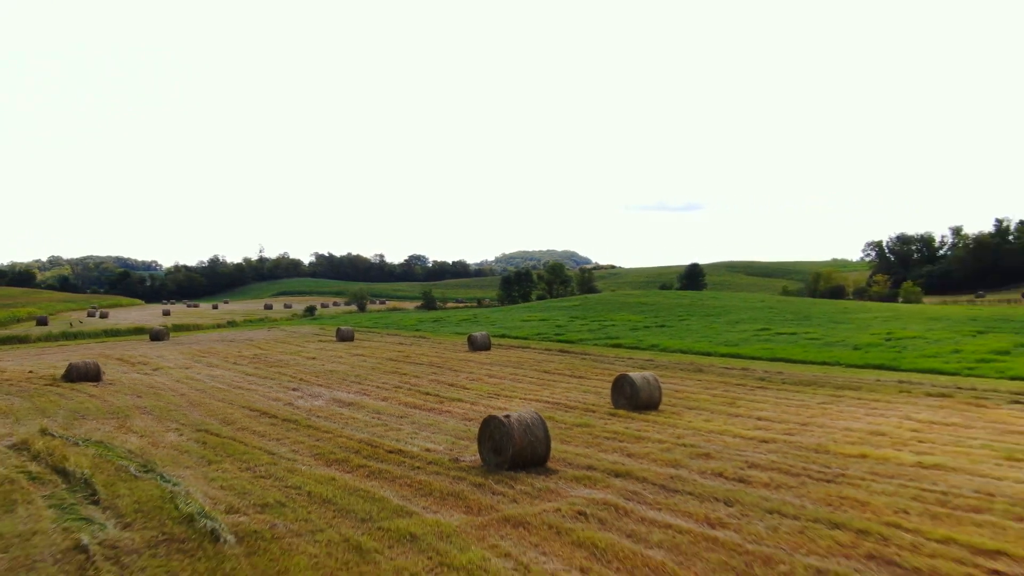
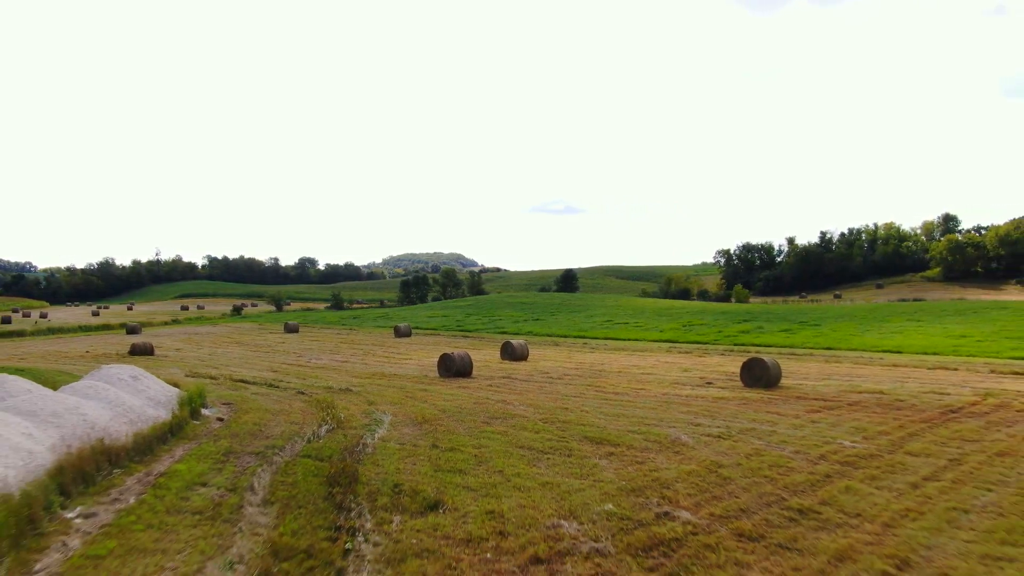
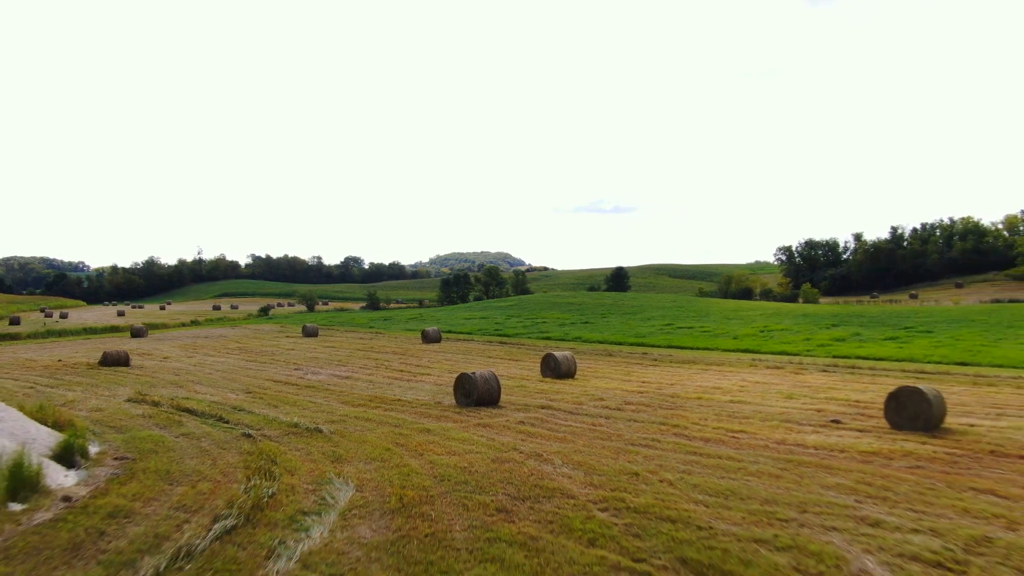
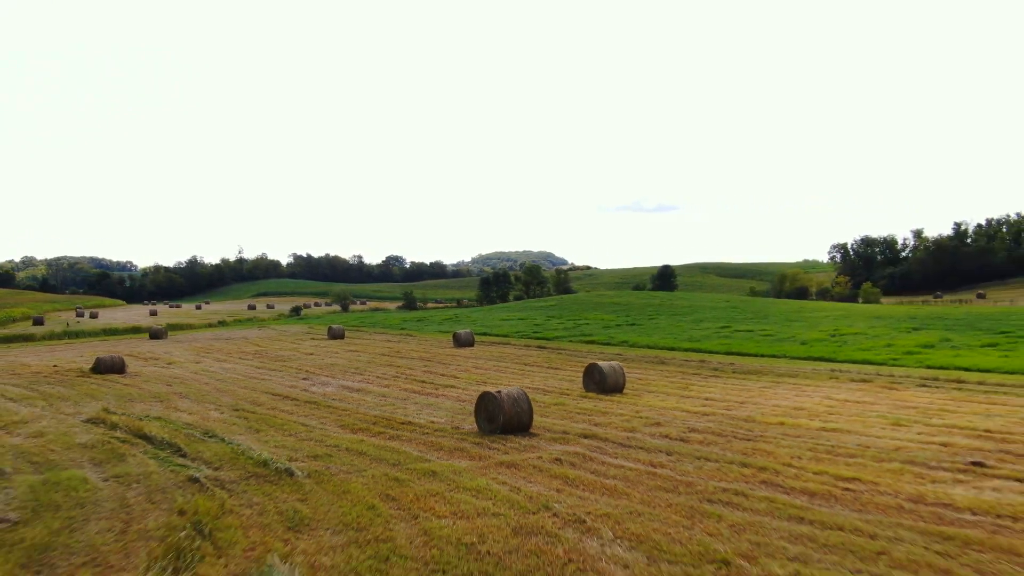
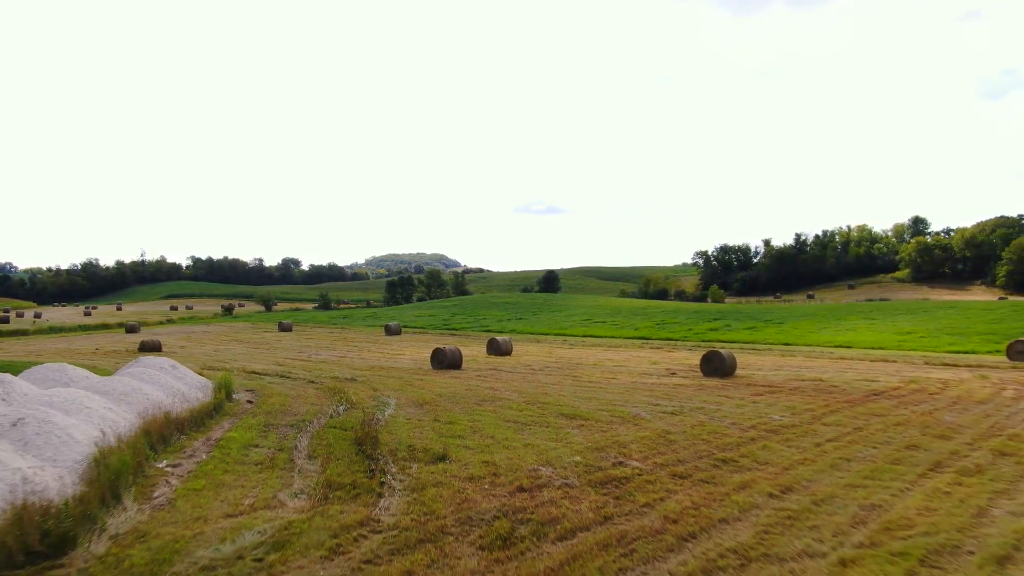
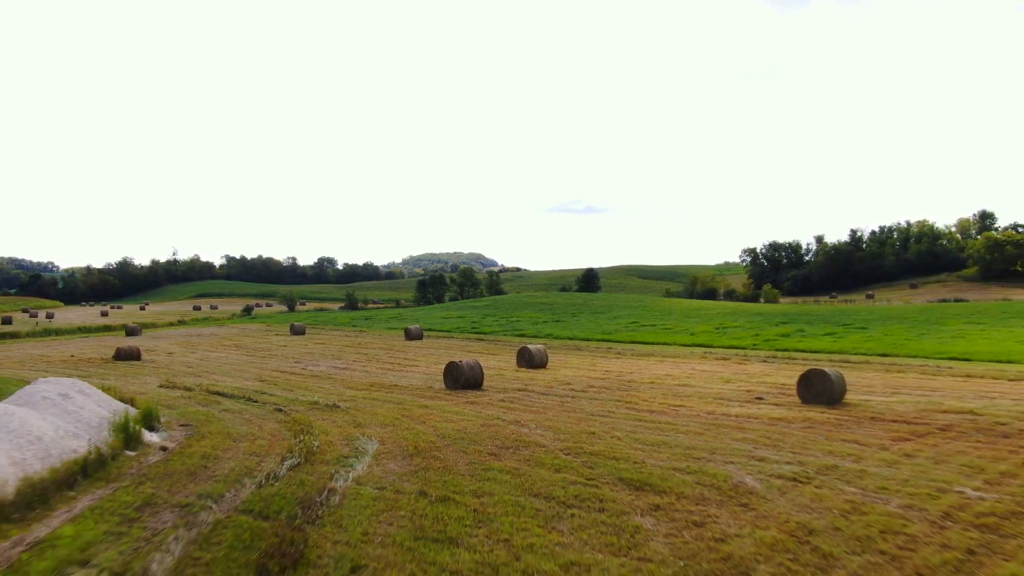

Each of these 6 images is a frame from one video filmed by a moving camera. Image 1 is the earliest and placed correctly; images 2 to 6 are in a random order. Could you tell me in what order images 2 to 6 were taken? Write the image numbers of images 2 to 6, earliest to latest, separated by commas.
4, 3, 6, 2, 5
